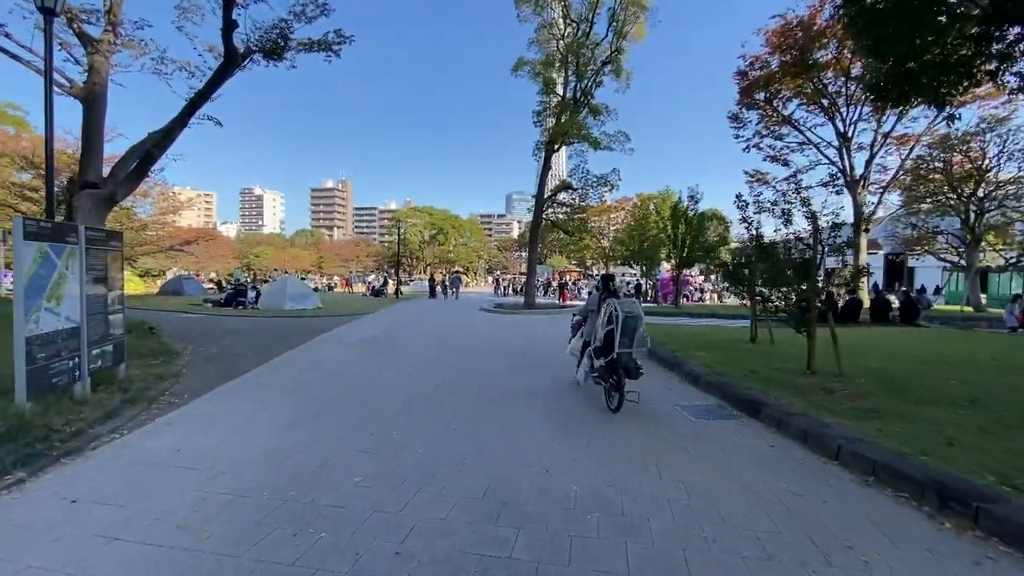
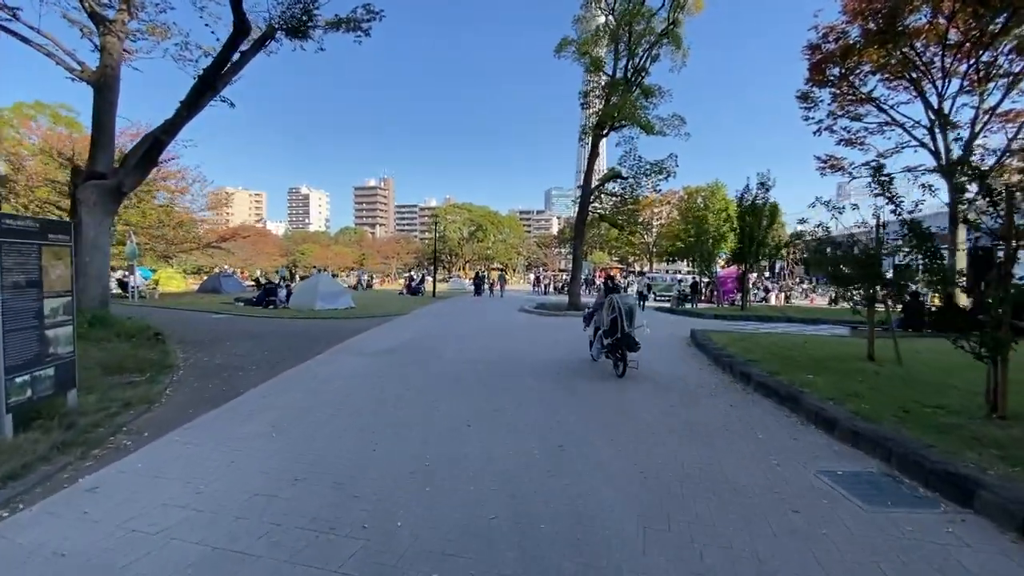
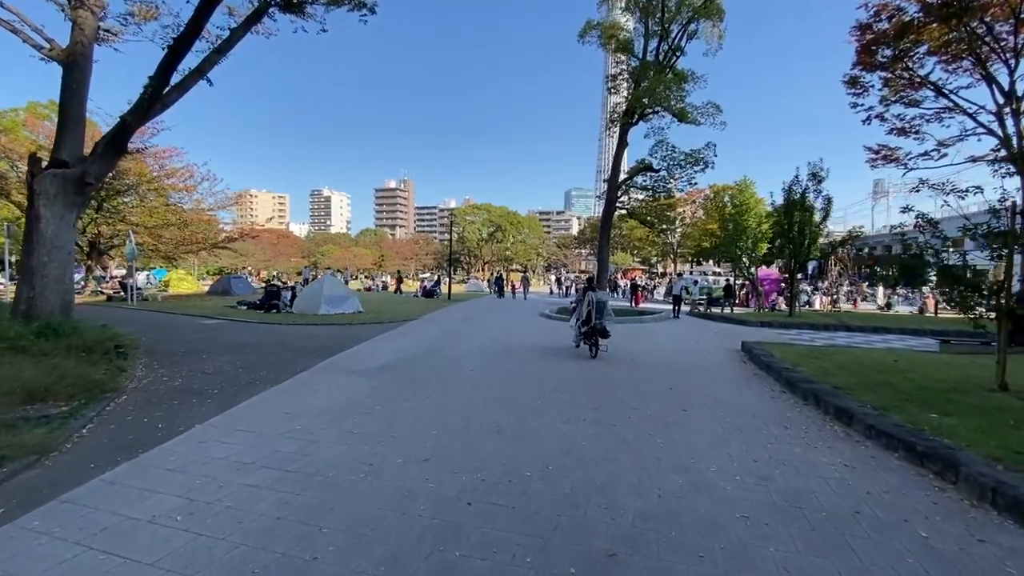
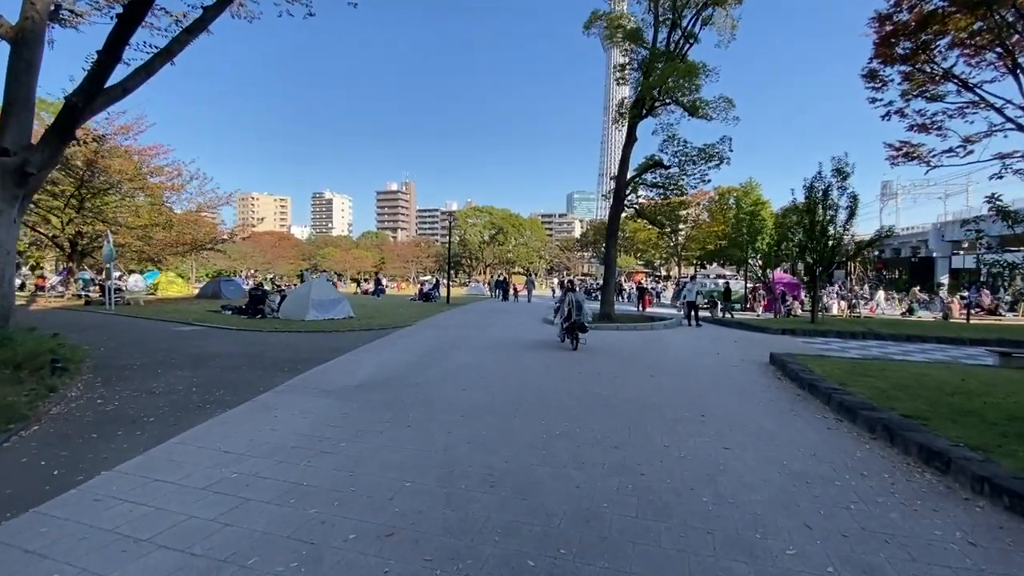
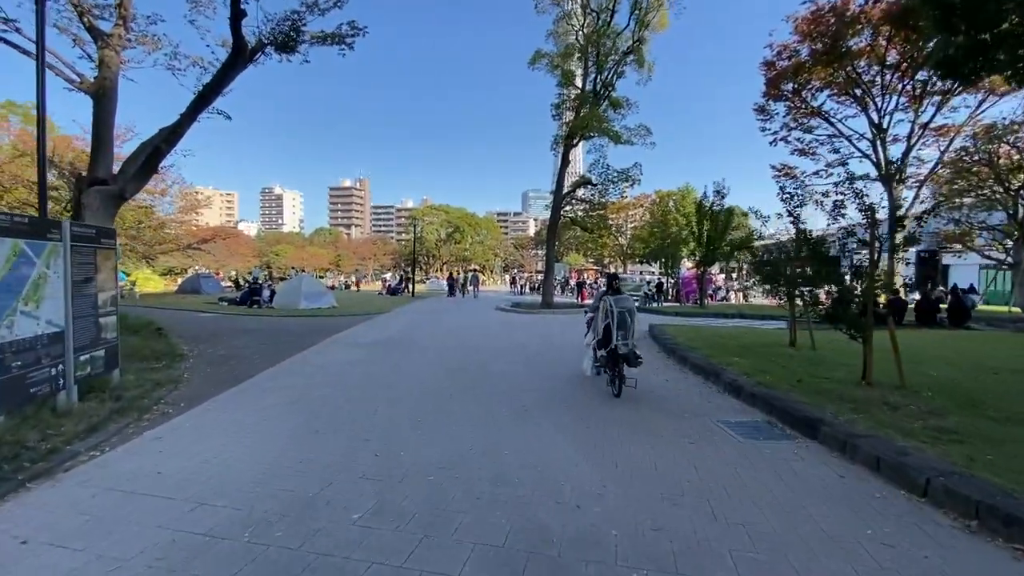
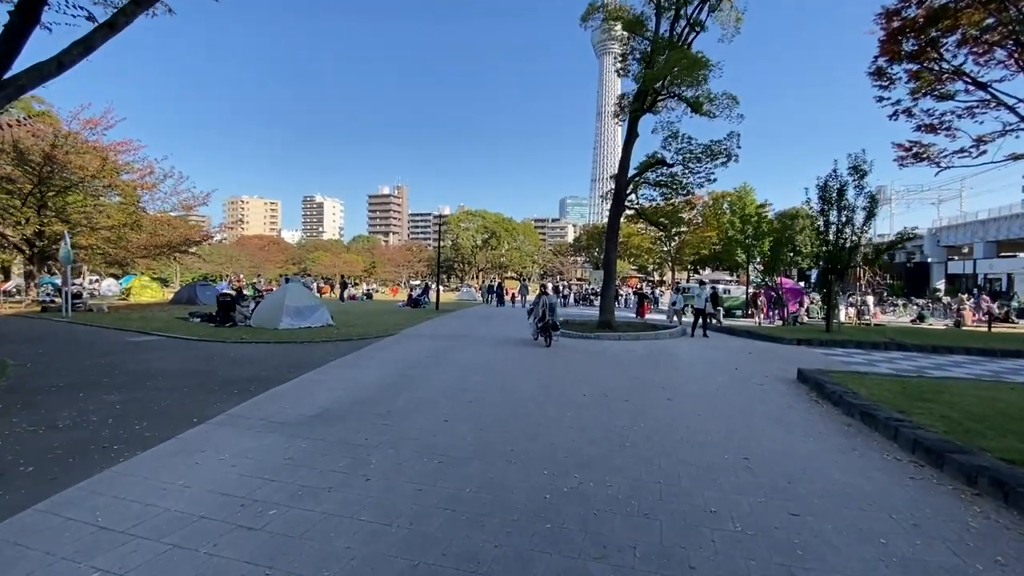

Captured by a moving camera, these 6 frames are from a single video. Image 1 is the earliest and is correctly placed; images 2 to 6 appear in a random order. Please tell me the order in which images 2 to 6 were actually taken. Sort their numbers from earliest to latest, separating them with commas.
5, 2, 3, 4, 6
